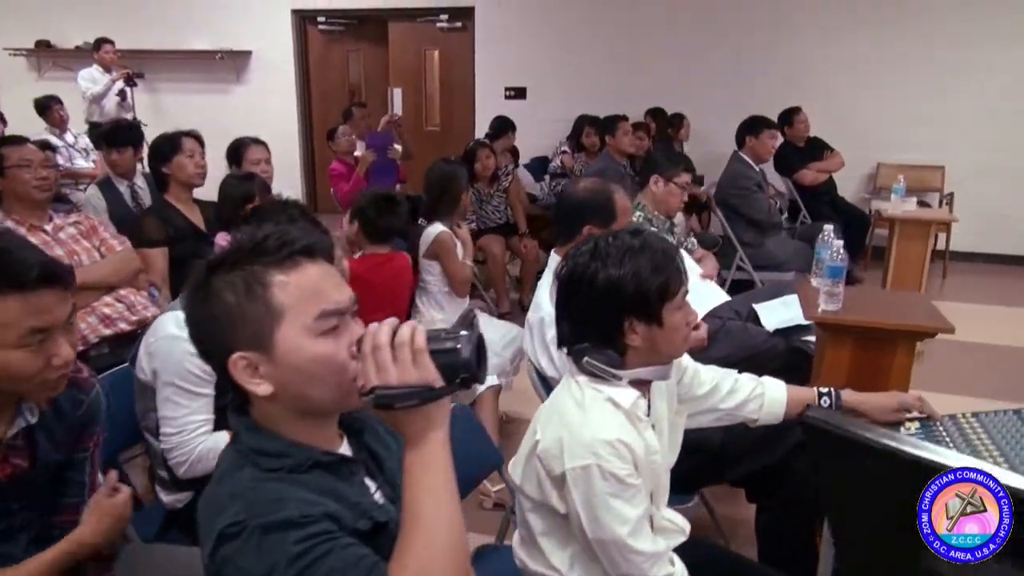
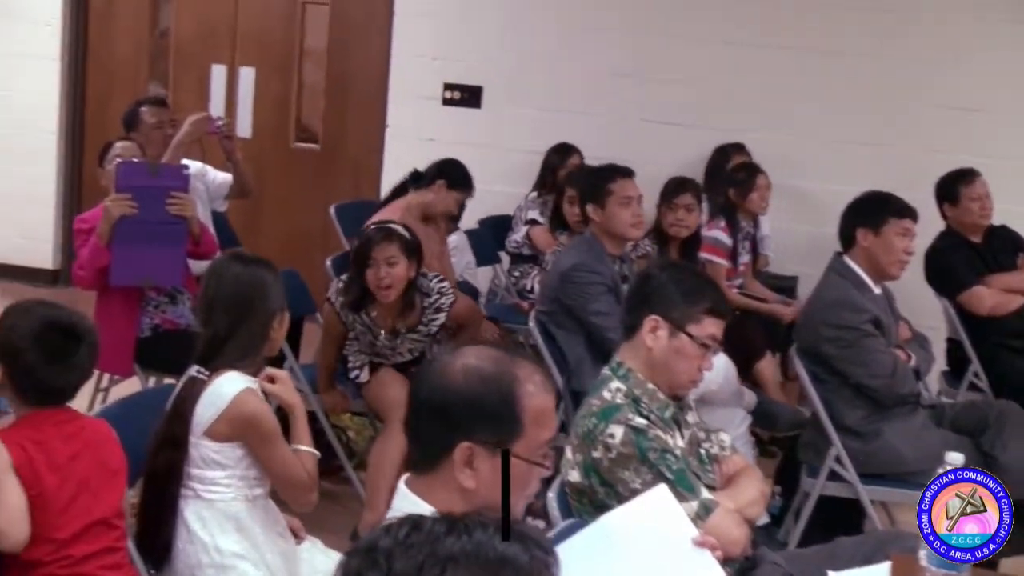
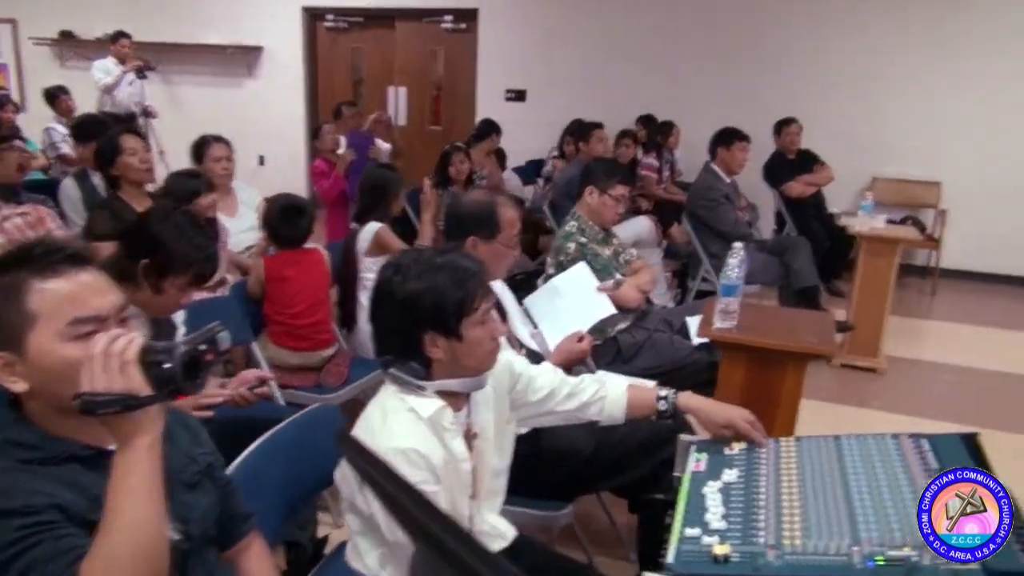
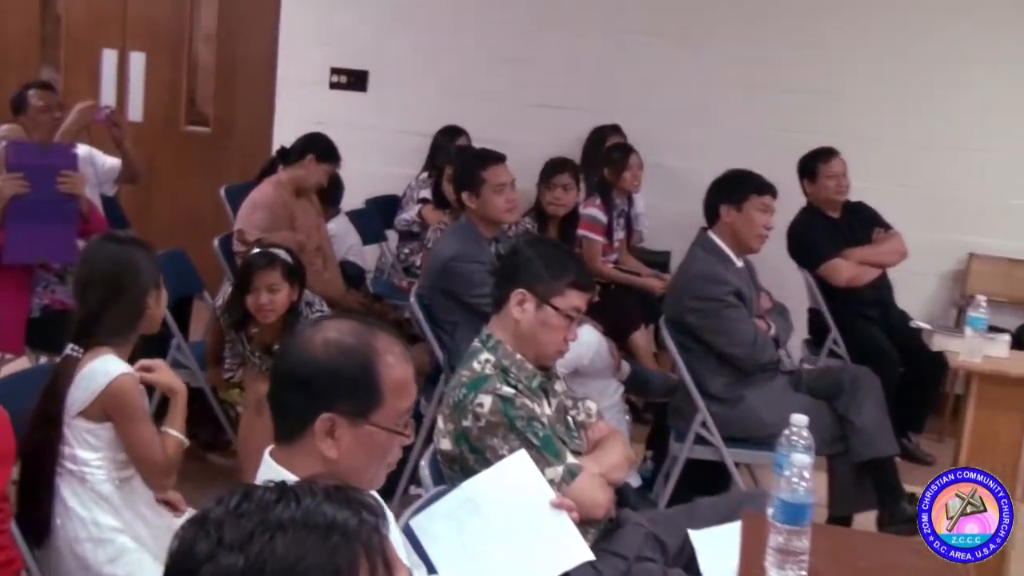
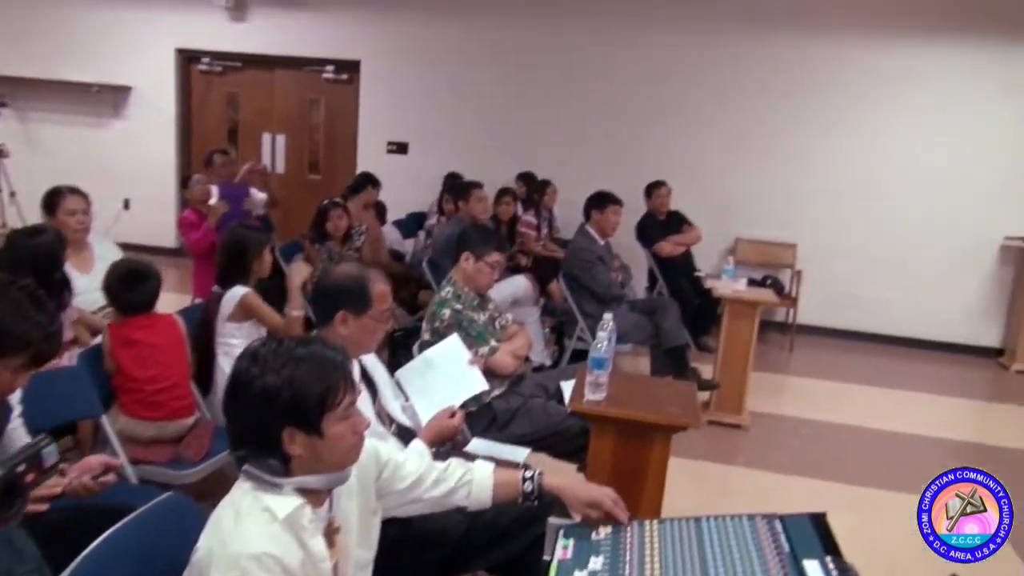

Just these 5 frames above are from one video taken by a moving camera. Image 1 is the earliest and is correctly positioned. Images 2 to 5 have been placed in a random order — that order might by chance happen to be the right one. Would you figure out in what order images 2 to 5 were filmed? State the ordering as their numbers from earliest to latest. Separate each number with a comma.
3, 5, 4, 2
